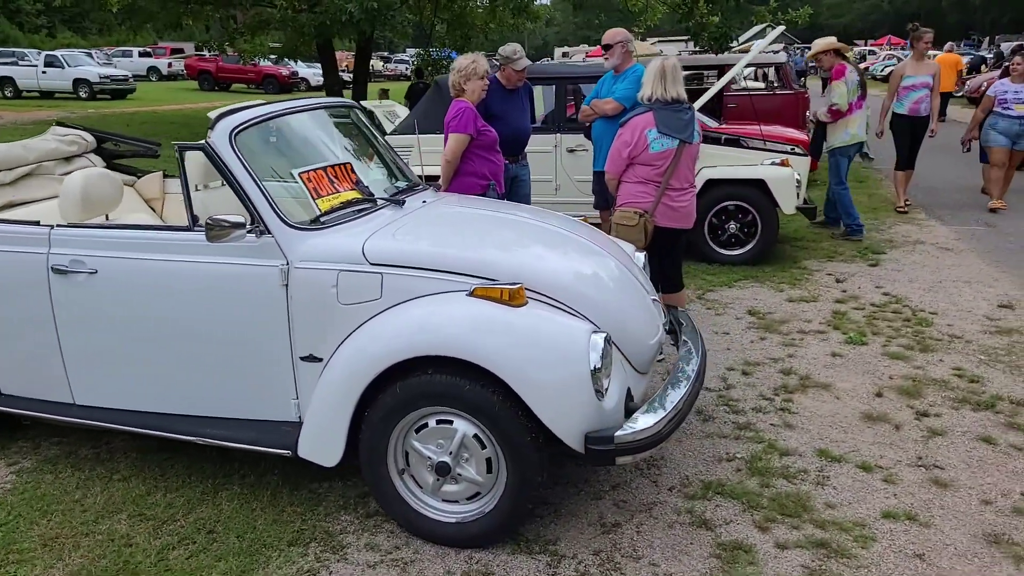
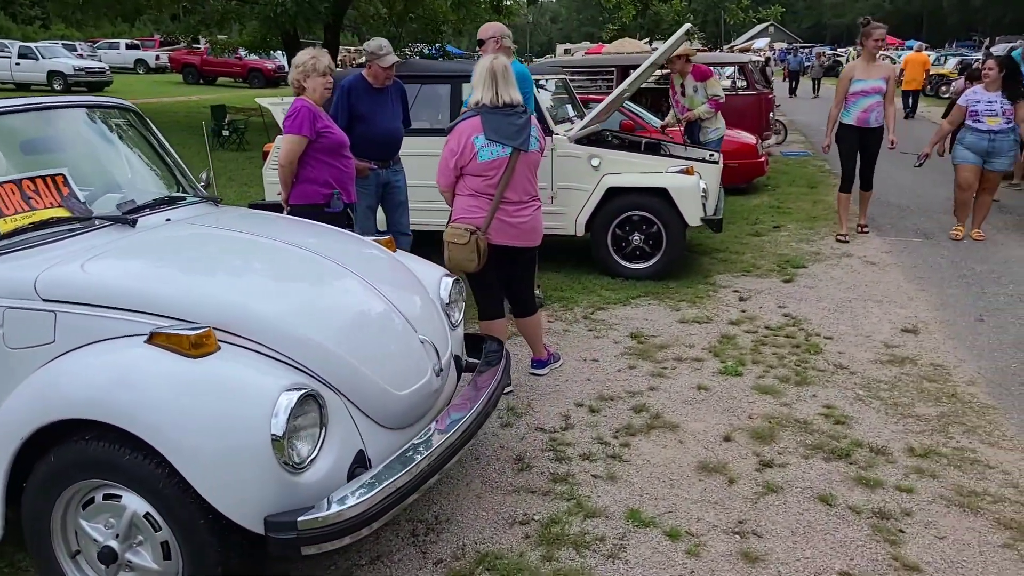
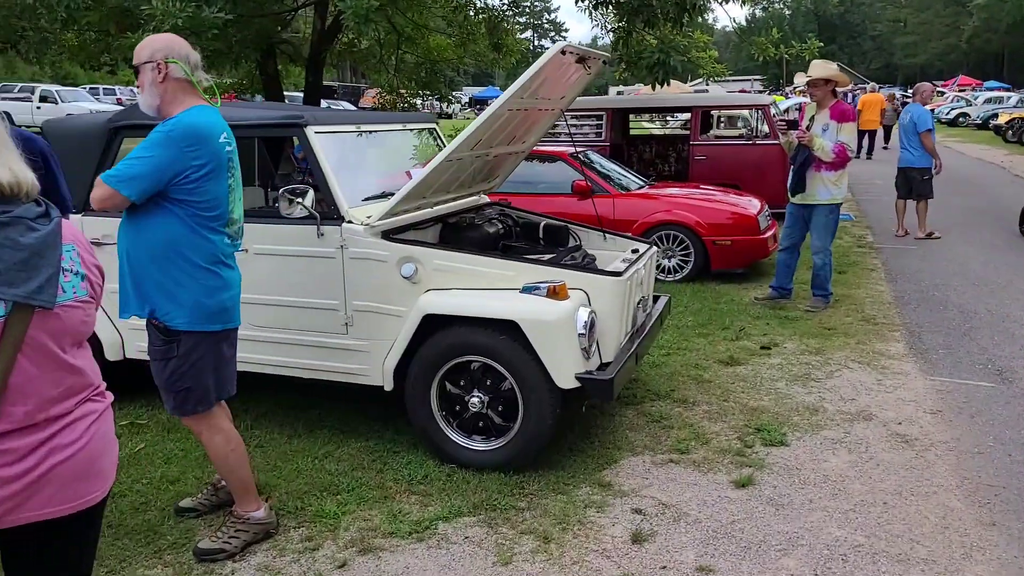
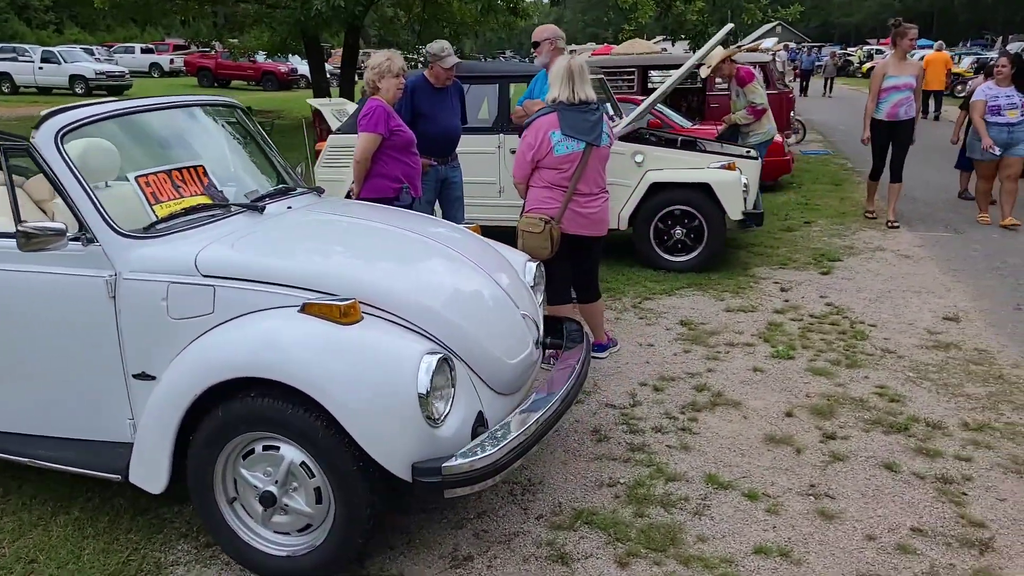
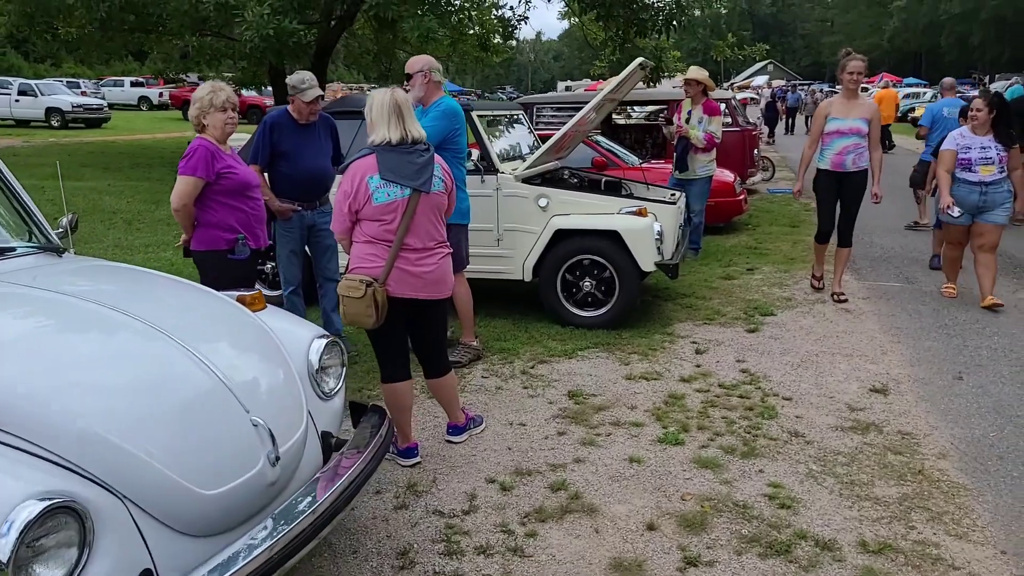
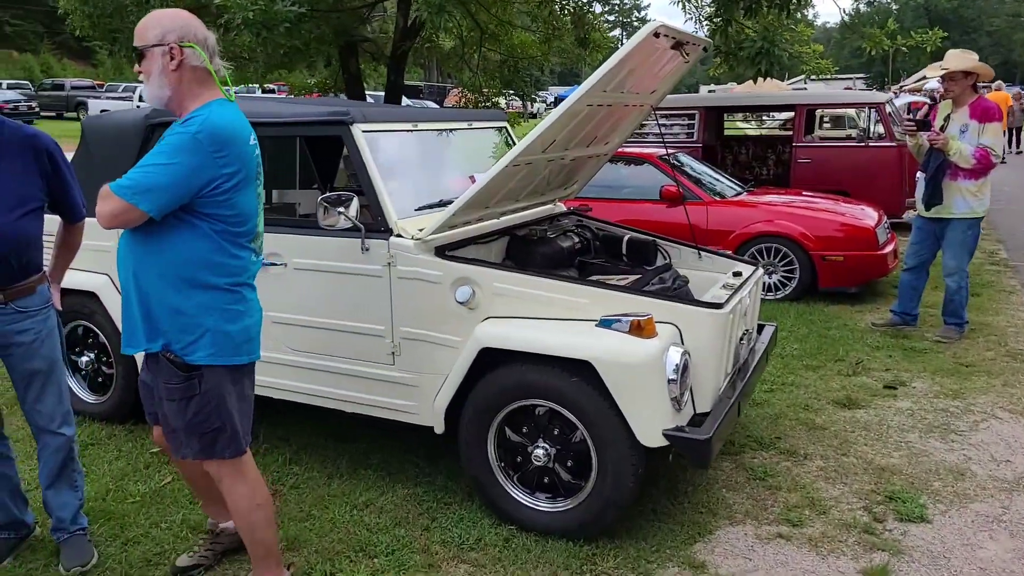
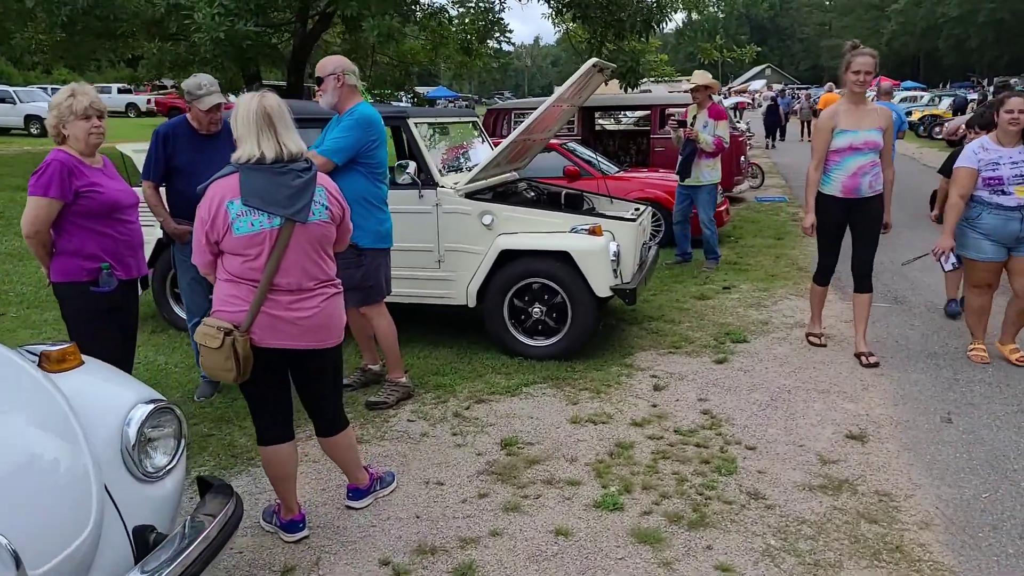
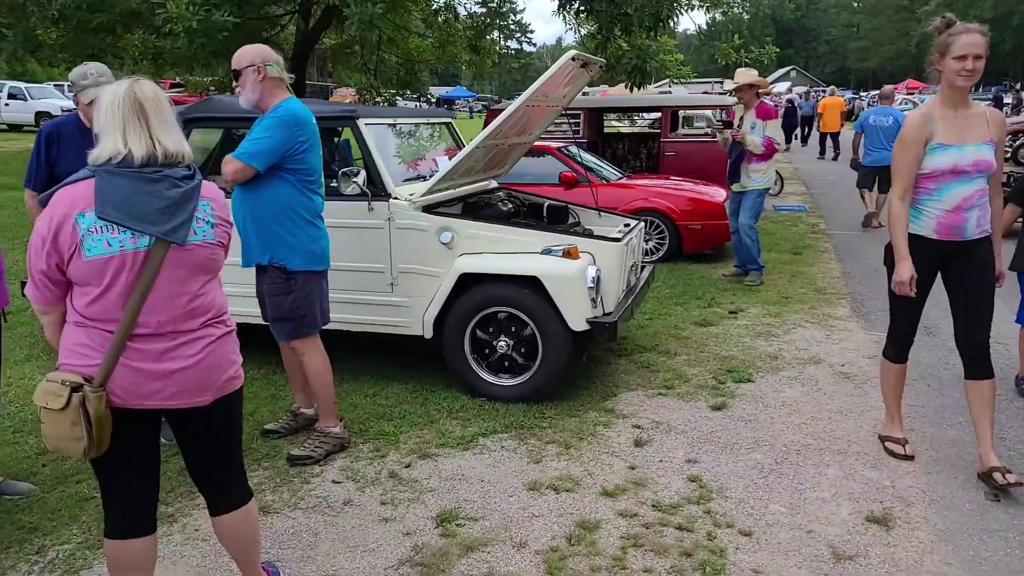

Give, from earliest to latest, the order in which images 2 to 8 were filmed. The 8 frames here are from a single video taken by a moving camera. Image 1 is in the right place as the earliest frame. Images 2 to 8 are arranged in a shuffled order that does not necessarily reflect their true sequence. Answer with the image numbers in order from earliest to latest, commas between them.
4, 2, 5, 7, 8, 3, 6
